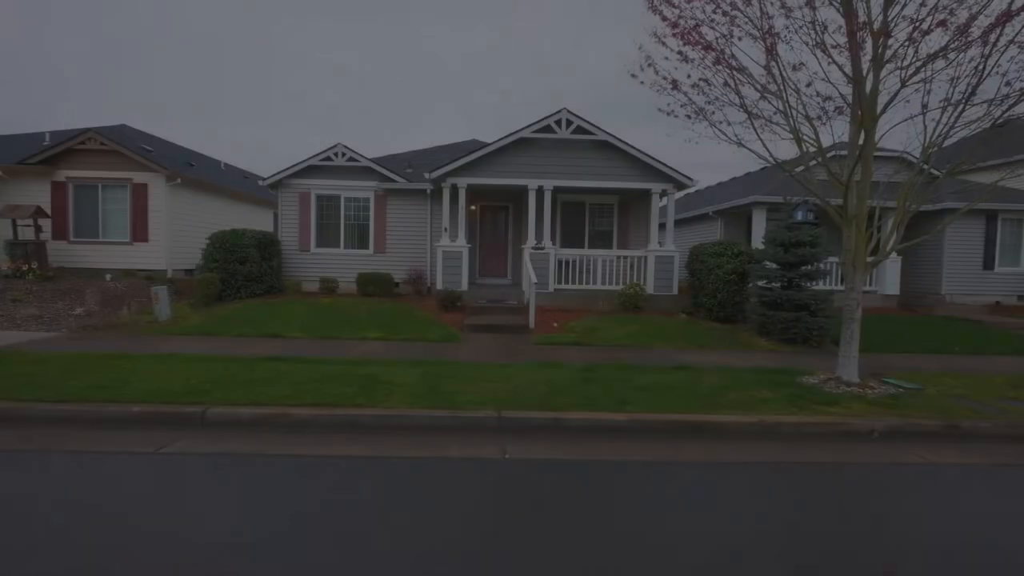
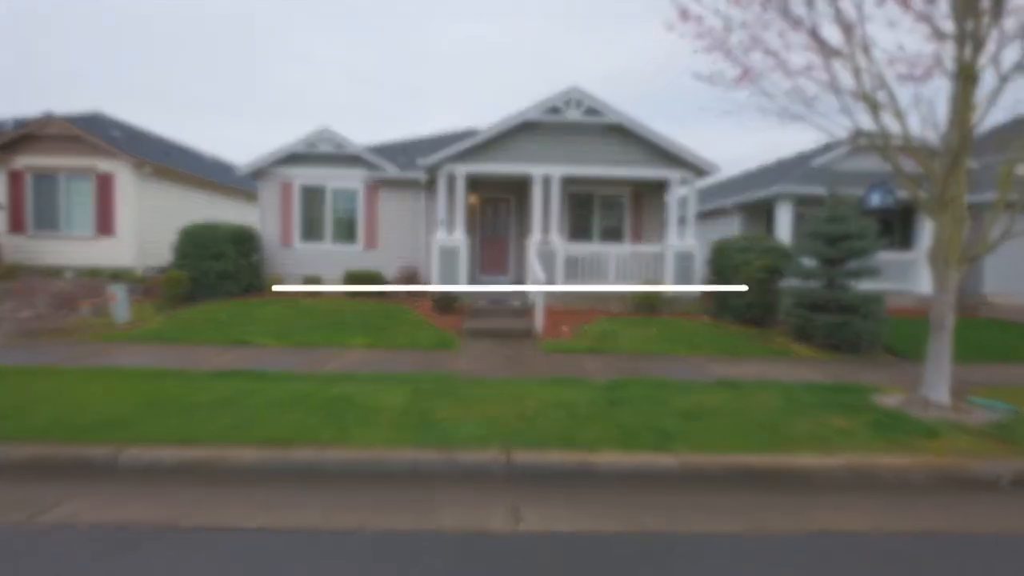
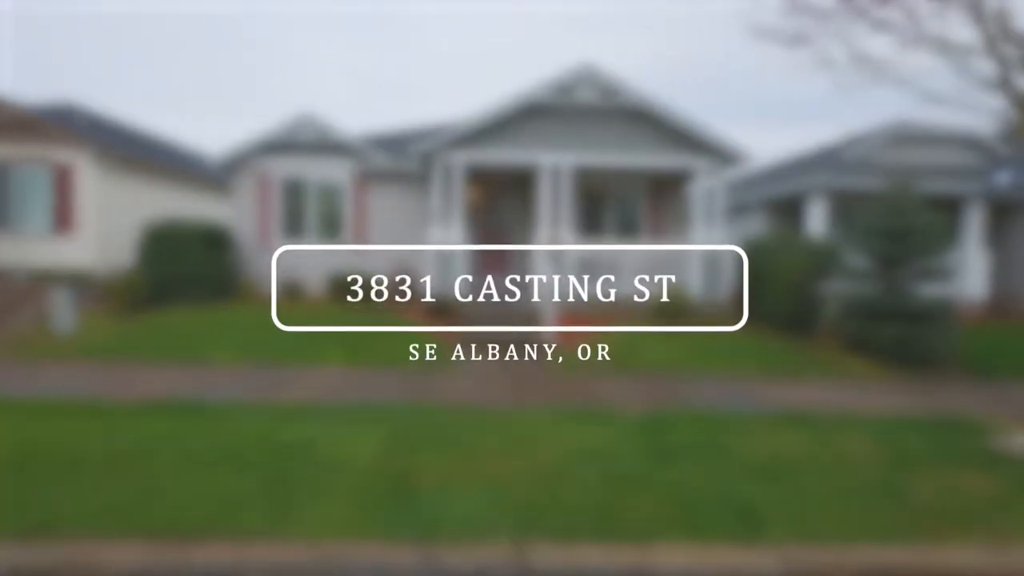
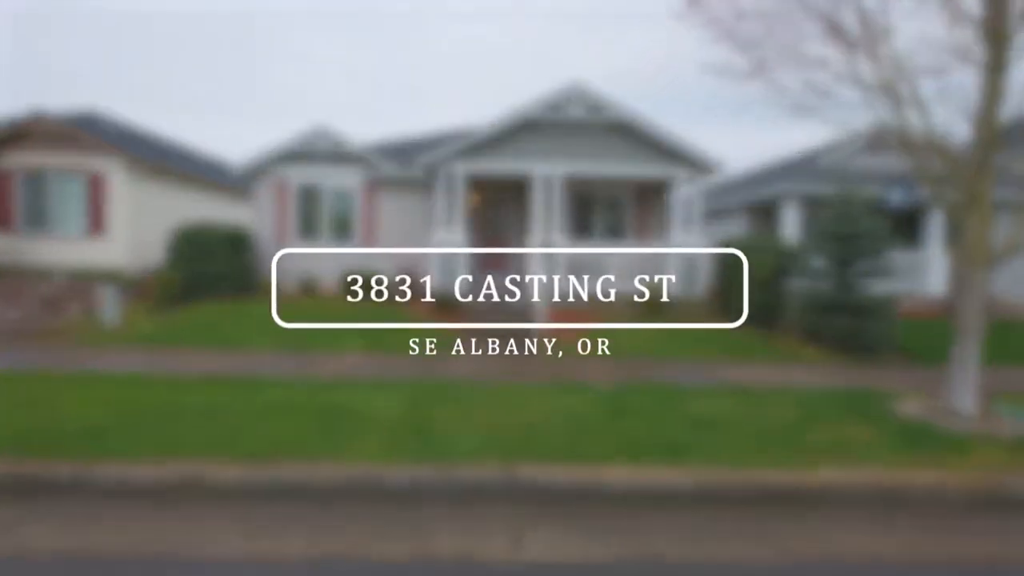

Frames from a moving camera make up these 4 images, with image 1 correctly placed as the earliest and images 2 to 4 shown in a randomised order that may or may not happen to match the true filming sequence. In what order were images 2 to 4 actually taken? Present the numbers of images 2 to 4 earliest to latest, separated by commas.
2, 4, 3
